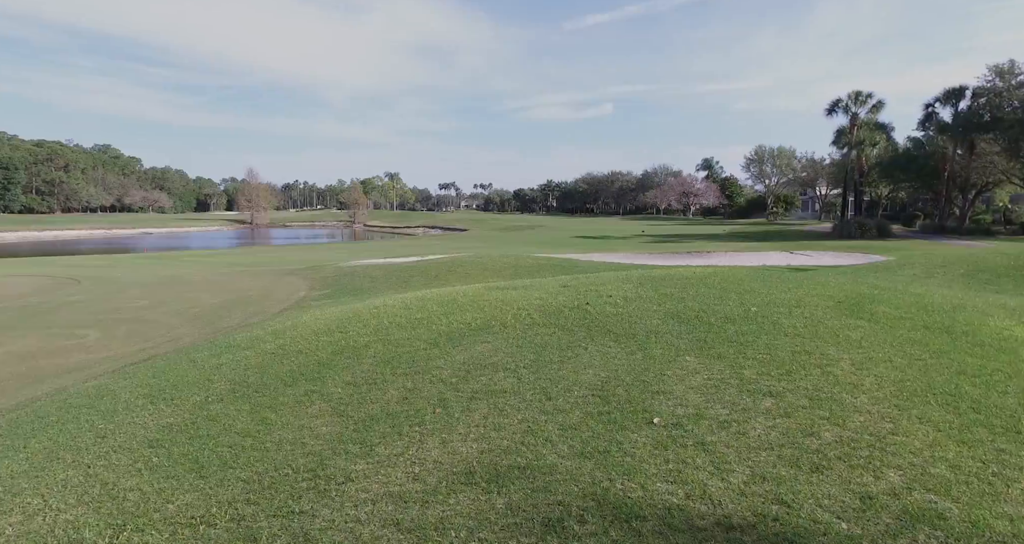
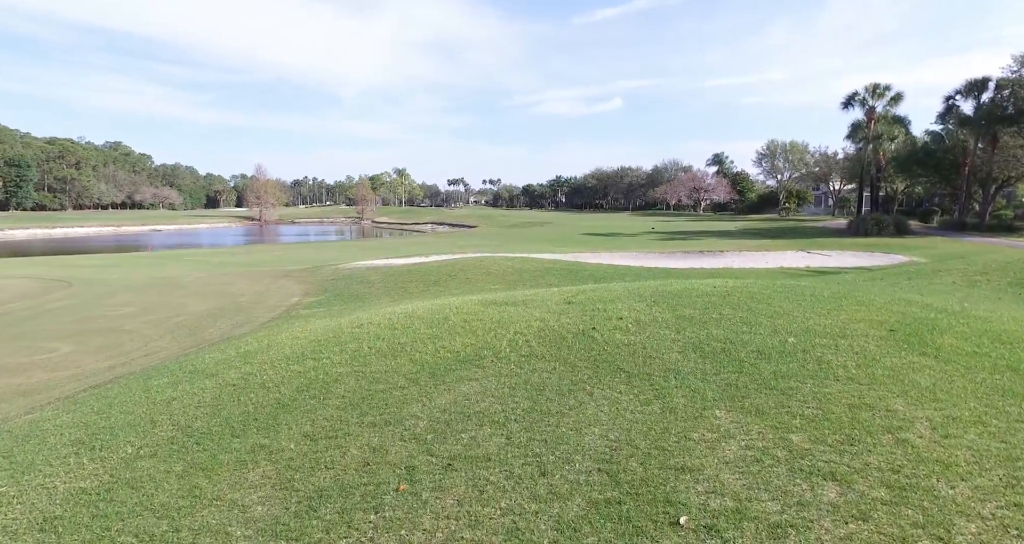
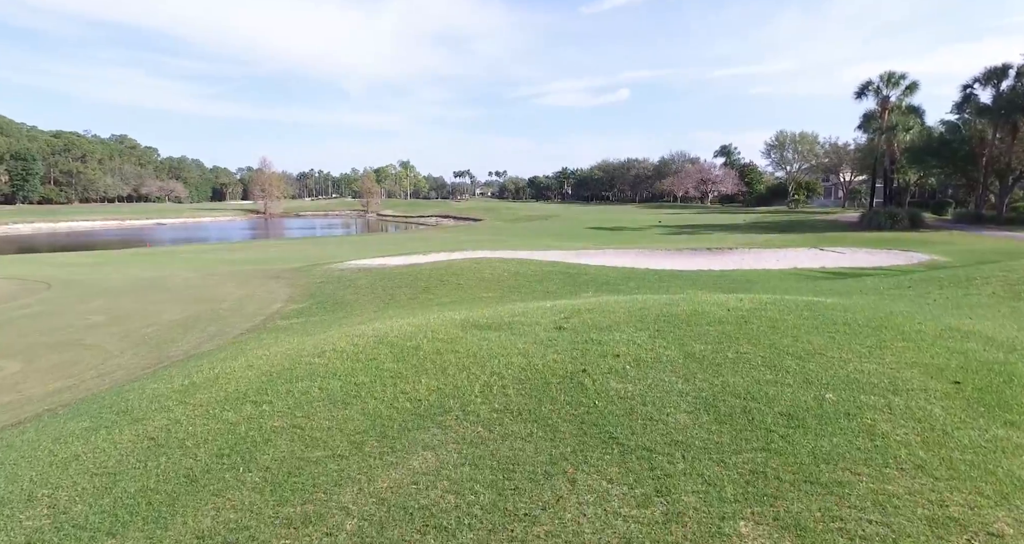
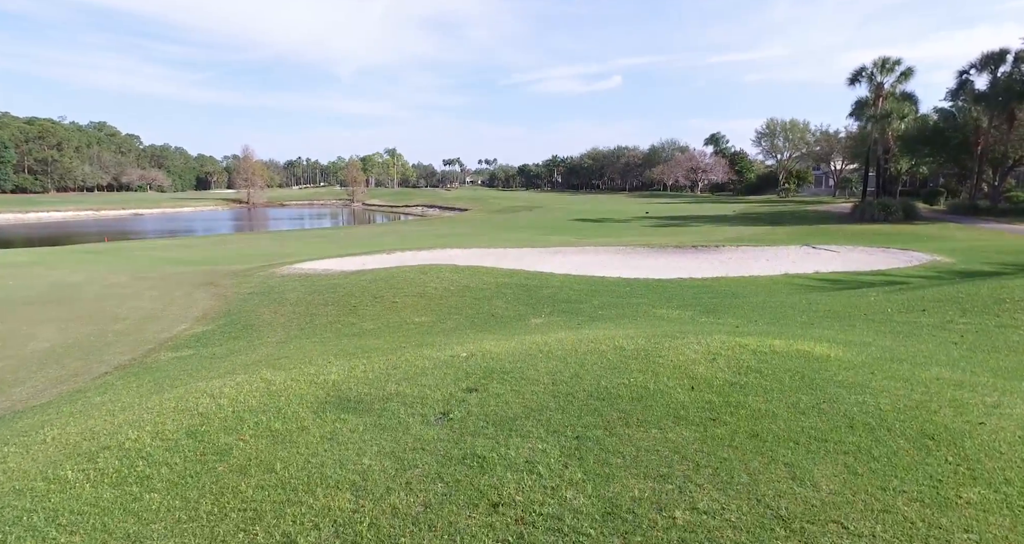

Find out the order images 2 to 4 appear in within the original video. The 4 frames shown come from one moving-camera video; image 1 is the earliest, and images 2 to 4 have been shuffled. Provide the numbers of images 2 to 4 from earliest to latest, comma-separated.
2, 3, 4
